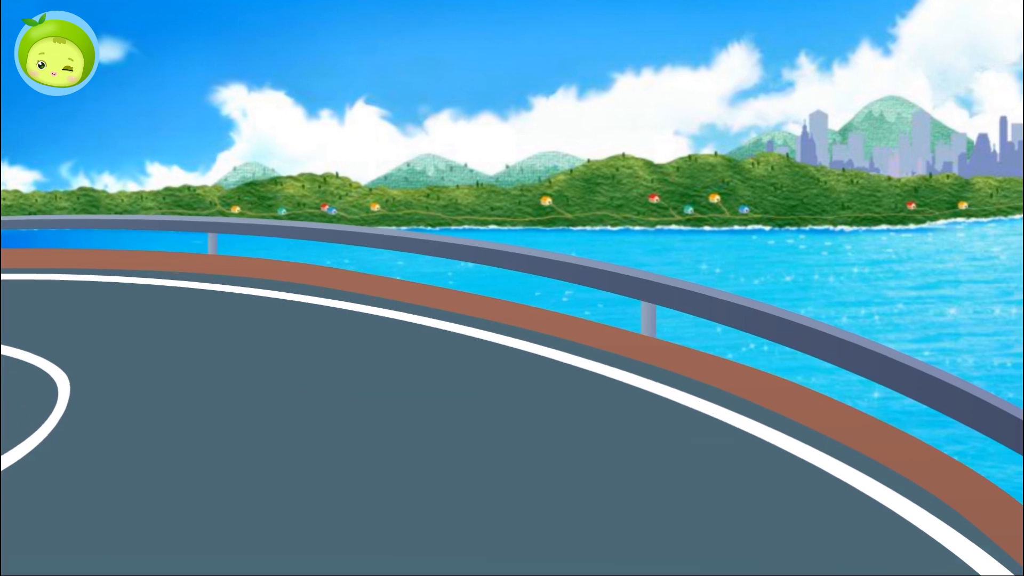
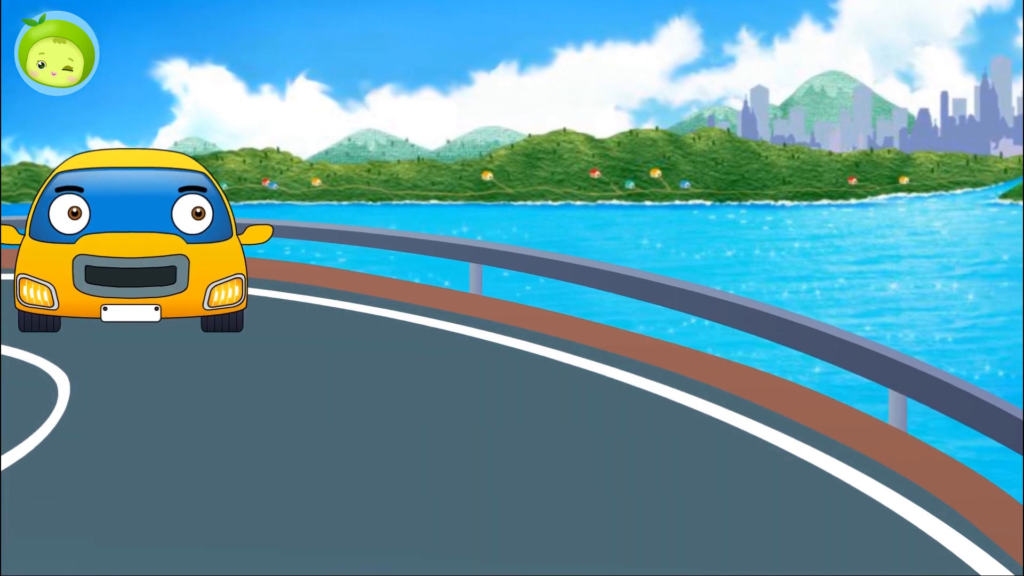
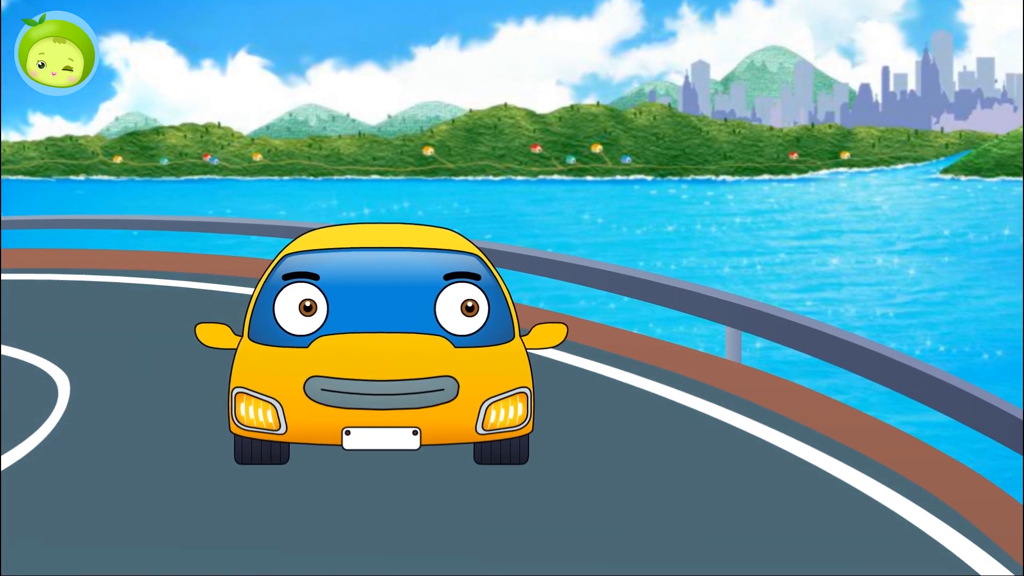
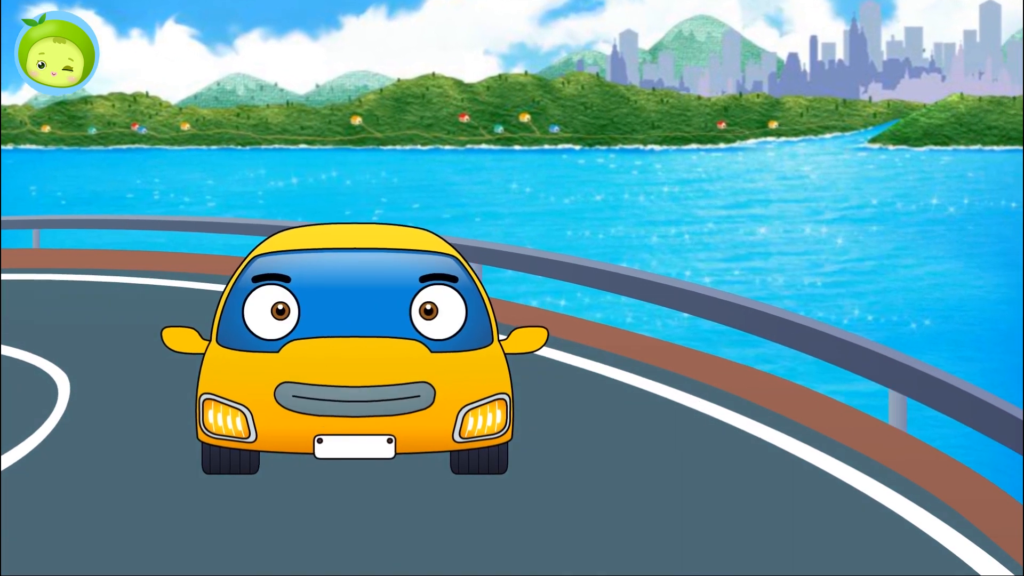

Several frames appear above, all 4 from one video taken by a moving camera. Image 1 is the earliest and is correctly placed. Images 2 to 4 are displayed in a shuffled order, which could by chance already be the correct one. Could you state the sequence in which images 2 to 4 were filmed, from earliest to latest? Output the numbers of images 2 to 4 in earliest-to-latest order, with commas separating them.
2, 3, 4
